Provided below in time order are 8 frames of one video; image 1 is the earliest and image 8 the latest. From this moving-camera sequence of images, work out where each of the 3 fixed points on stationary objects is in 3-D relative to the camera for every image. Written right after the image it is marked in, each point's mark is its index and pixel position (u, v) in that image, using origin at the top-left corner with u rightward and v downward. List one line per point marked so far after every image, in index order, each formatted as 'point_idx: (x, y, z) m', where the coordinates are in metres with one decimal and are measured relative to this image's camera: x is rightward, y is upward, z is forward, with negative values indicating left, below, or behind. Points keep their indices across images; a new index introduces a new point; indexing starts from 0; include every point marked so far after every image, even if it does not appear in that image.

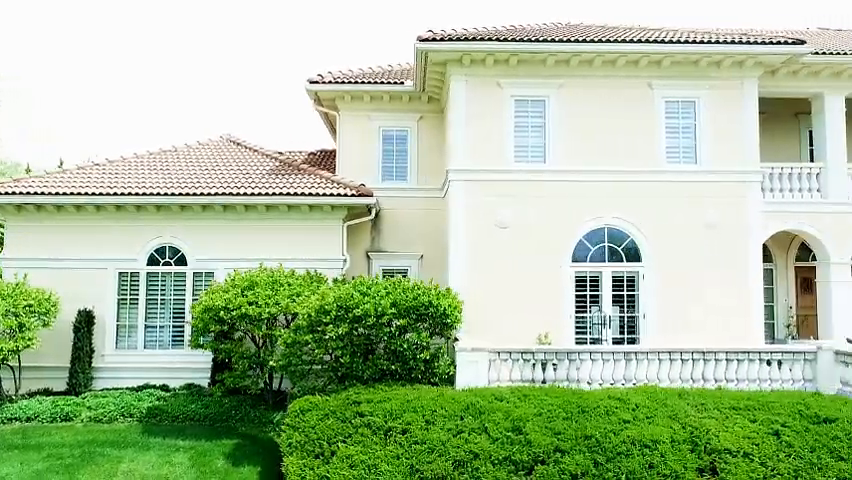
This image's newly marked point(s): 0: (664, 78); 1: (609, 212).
0: (+4.6, +3.1, +14.0) m
1: (+3.4, +0.5, +13.9) m
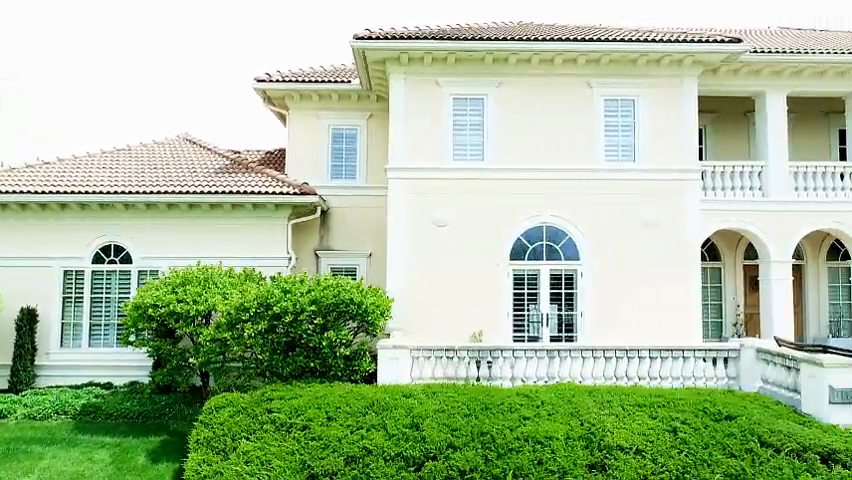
0: (+3.4, +3.1, +14.1) m
1: (+2.3, +0.6, +13.9) m
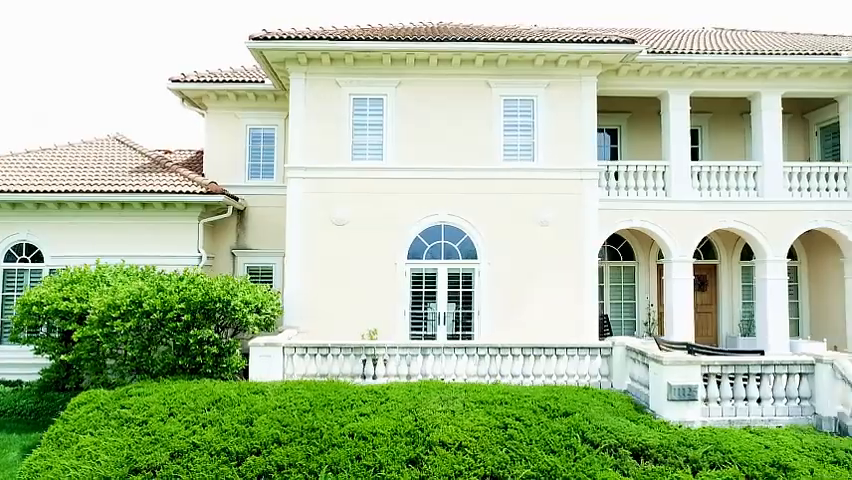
0: (+1.5, +3.1, +14.2) m
1: (+0.4, +0.6, +14.0) m
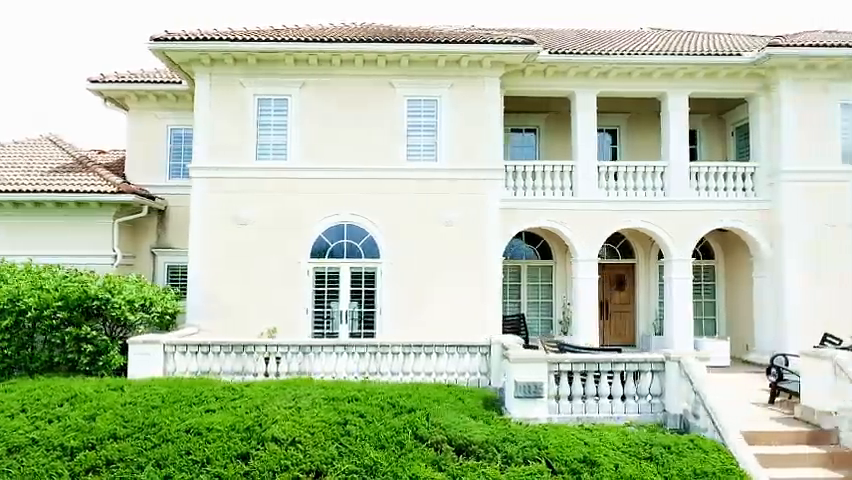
0: (-0.4, +3.2, +14.3) m
1: (-1.5, +0.6, +14.1) m
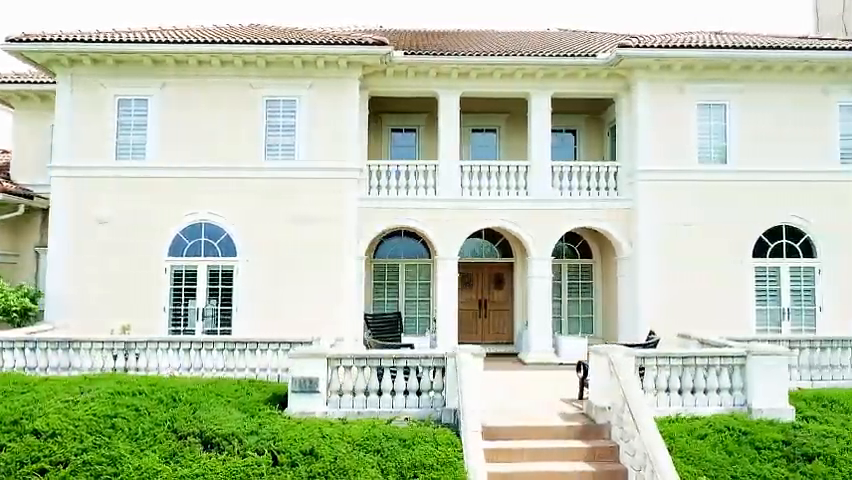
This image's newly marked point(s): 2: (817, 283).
0: (-3.2, +3.2, +14.5) m
1: (-4.3, +0.6, +14.3) m
2: (+7.8, -0.9, +14.7) m
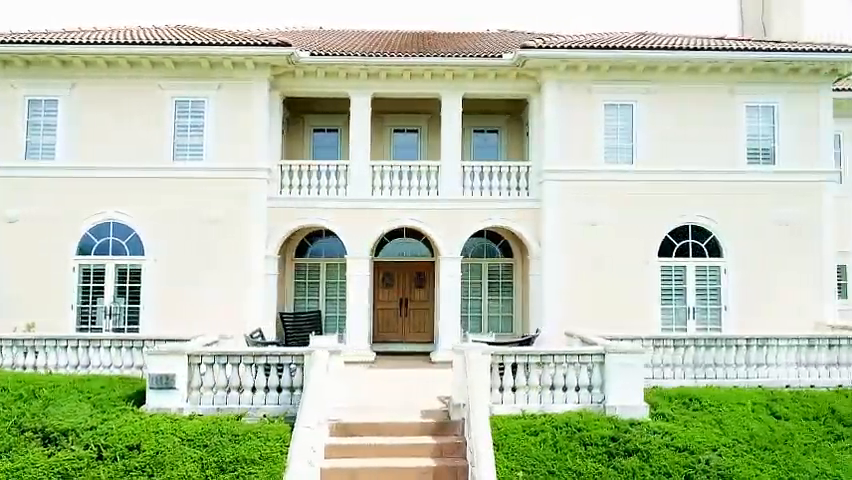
0: (-5.0, +3.2, +14.6) m
1: (-6.1, +0.6, +14.5) m
2: (+6.0, -0.9, +14.8) m
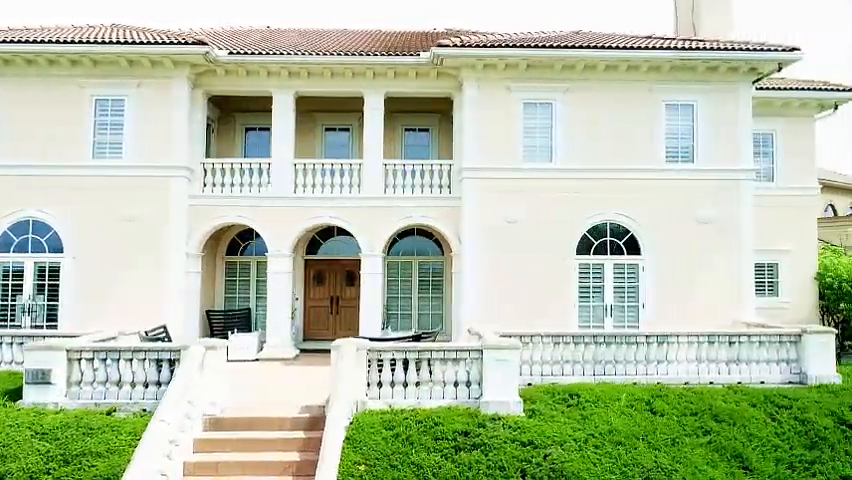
0: (-6.6, +3.3, +14.7) m
1: (-7.8, +0.7, +14.5) m
2: (+4.3, -0.8, +14.9) m
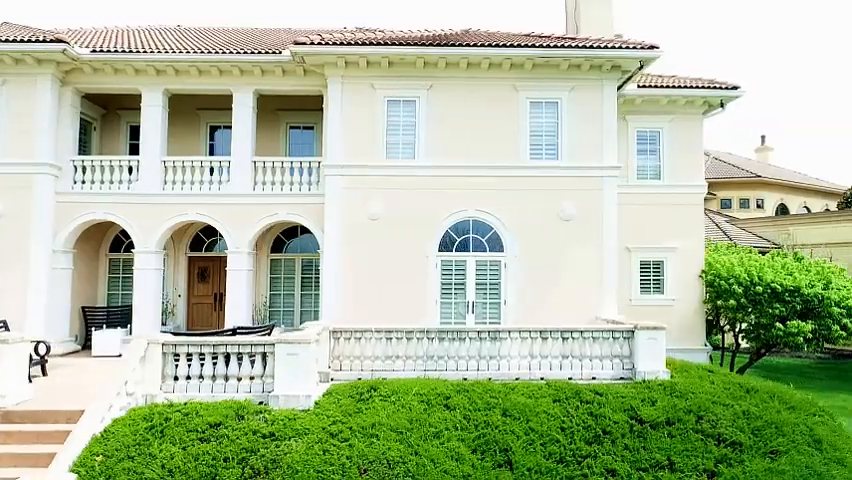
0: (-9.4, +3.3, +14.8) m
1: (-10.6, +0.8, +14.7) m
2: (+1.6, -0.8, +14.9) m
